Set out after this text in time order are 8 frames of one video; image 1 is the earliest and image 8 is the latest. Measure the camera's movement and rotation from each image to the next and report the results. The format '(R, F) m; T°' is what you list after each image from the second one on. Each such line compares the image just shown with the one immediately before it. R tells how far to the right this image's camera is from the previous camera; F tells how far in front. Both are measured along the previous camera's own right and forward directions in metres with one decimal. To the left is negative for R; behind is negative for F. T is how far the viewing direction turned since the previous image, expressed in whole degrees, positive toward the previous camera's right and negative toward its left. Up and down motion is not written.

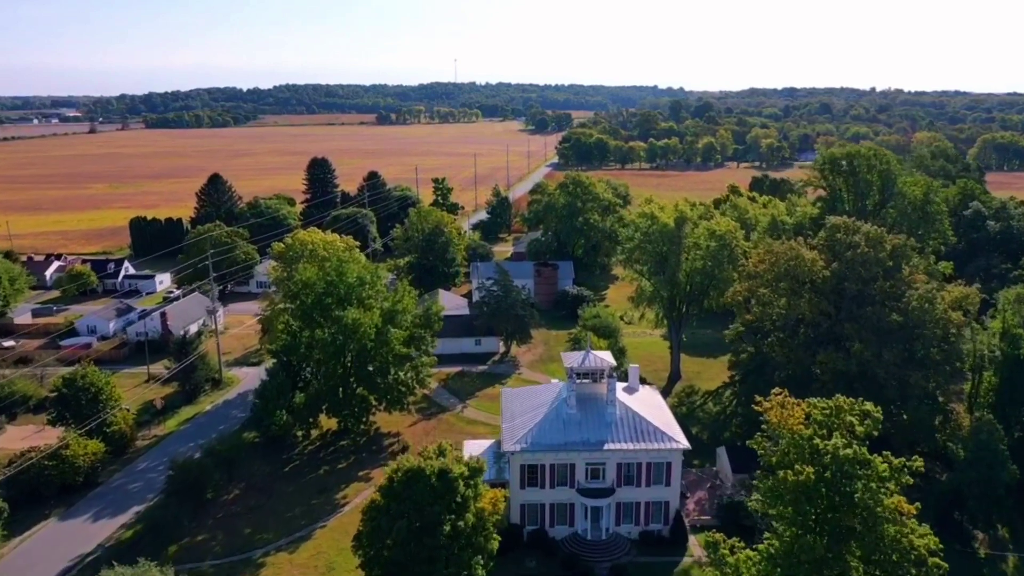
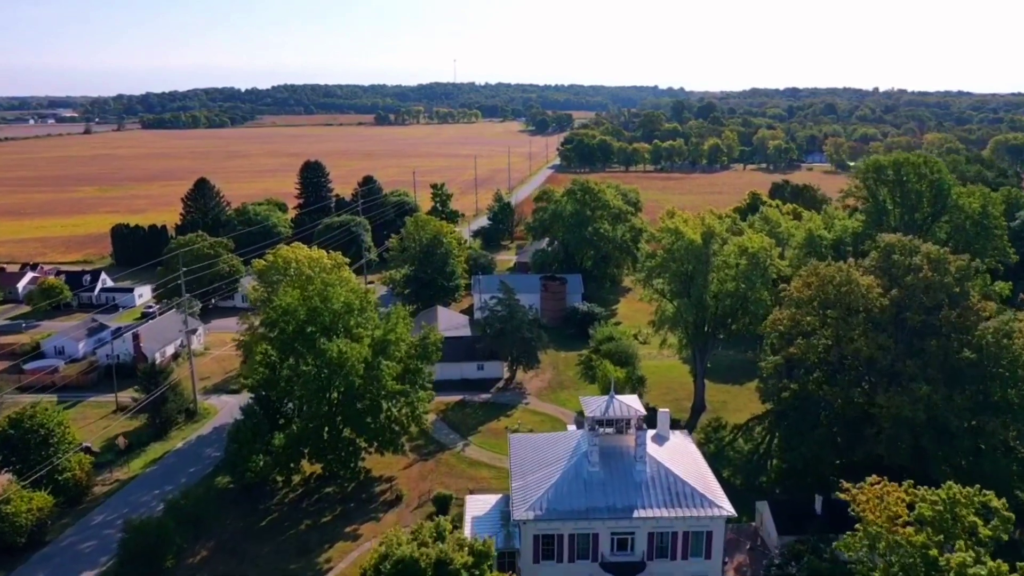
(-0.4, +4.8) m; 0°
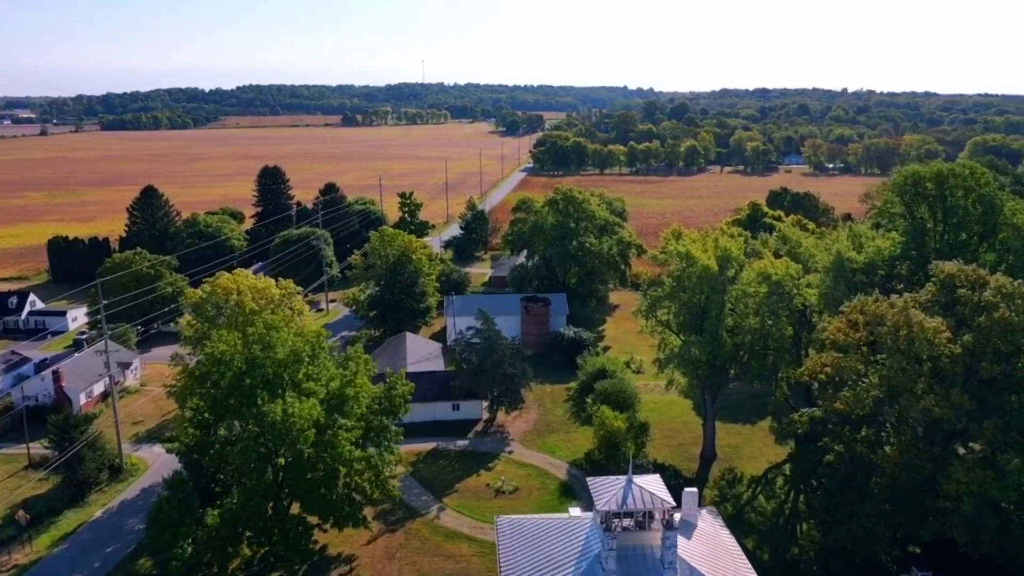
(-0.5, +6.1) m; +2°
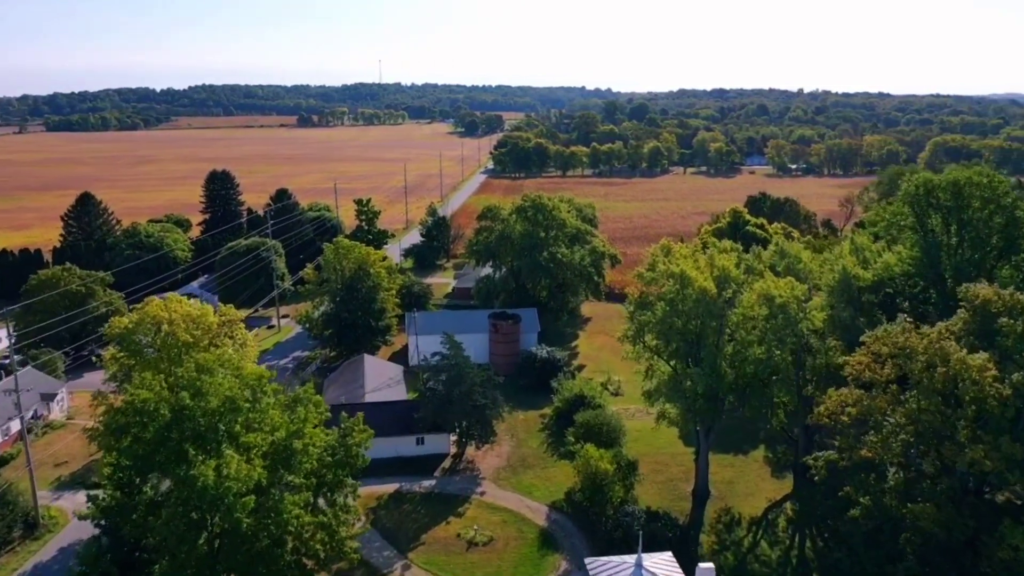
(-0.4, +4.0) m; +3°
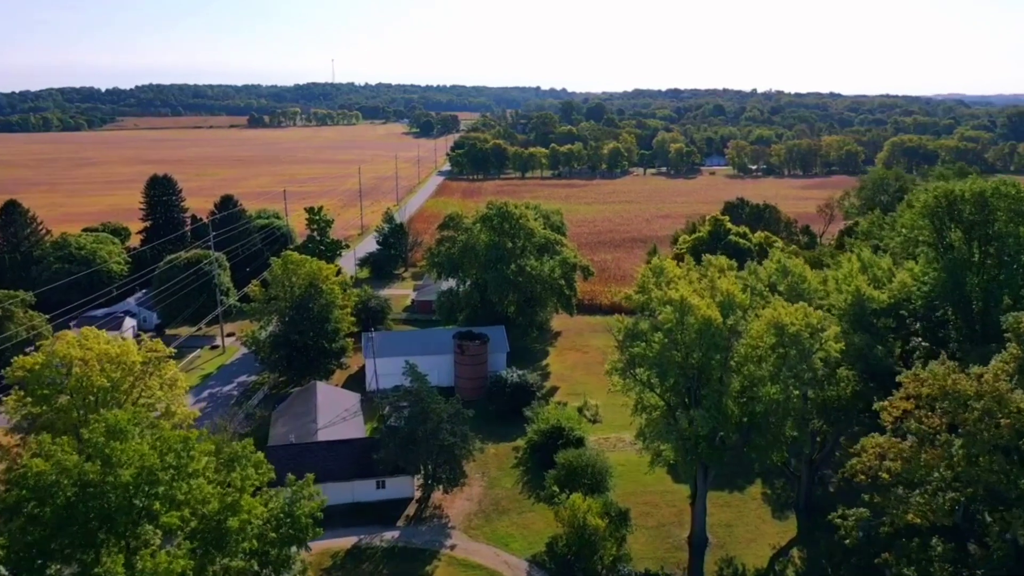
(-0.5, +4.1) m; +3°
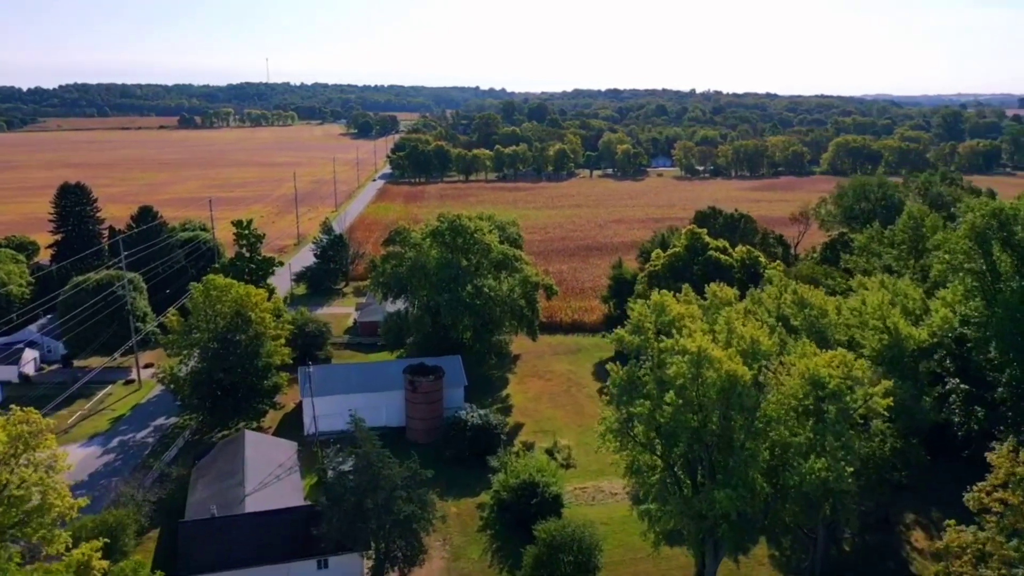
(-0.8, +5.4) m; +4°
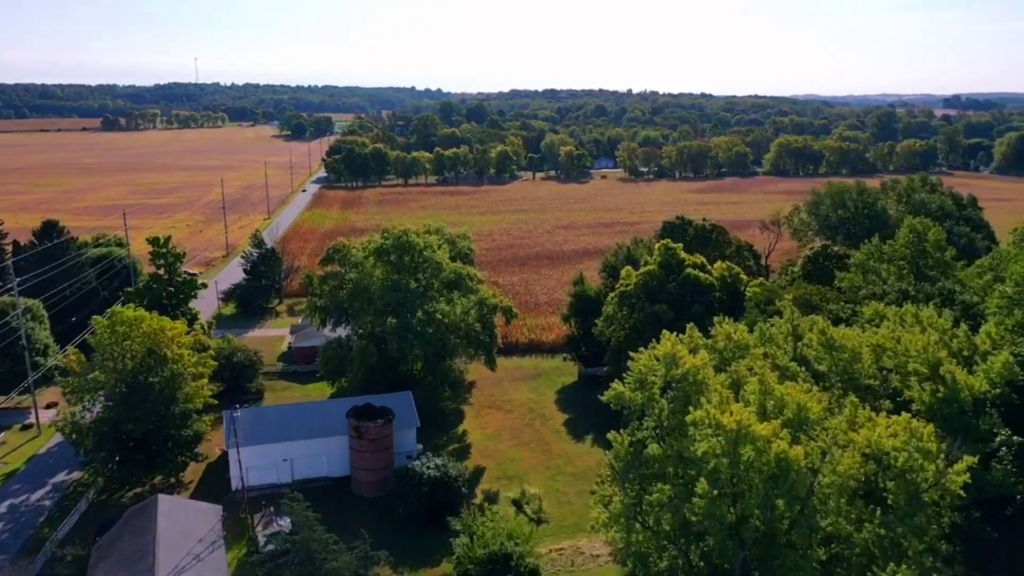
(-0.8, +4.9) m; +4°
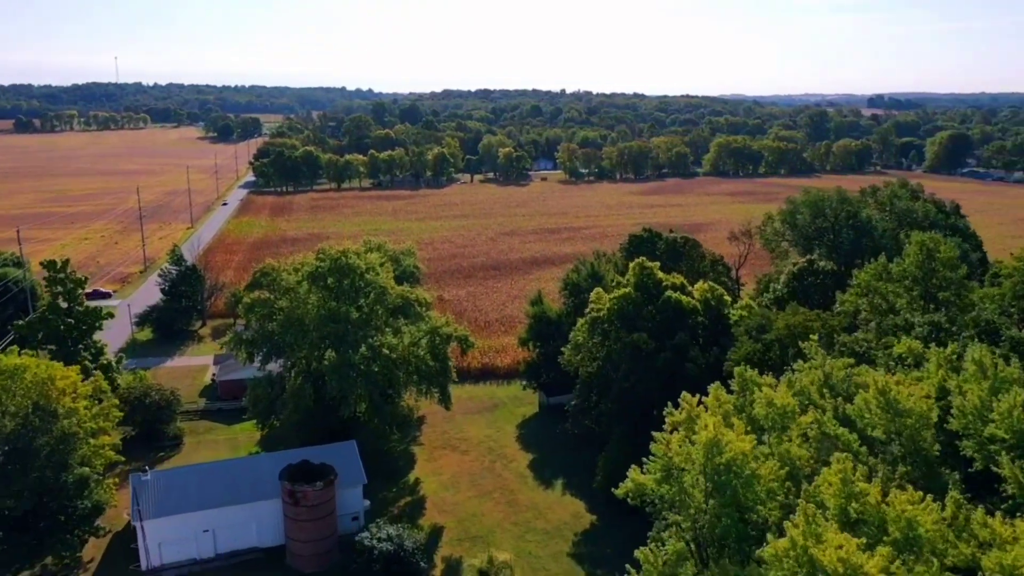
(-0.9, +5.0) m; +4°
